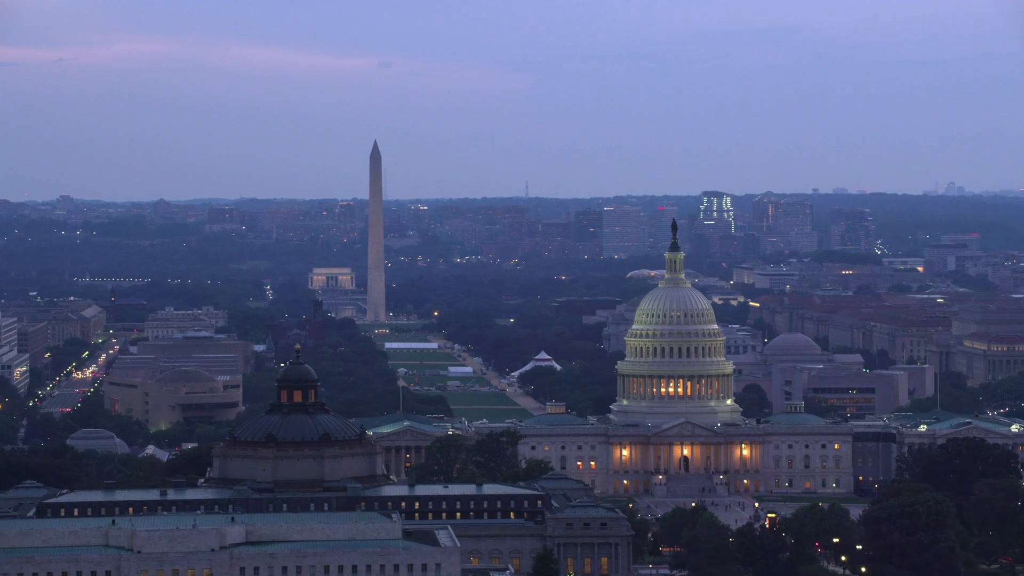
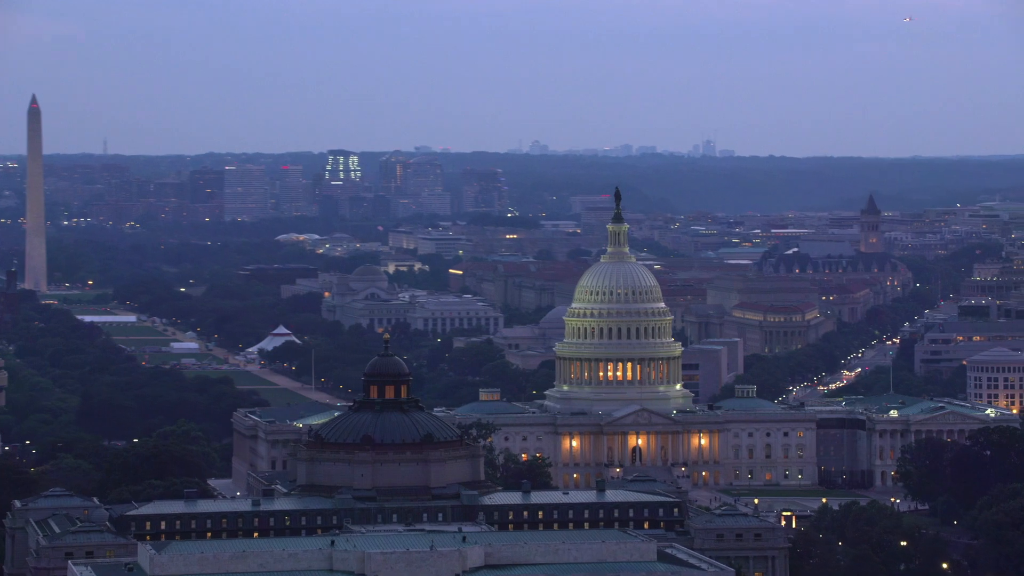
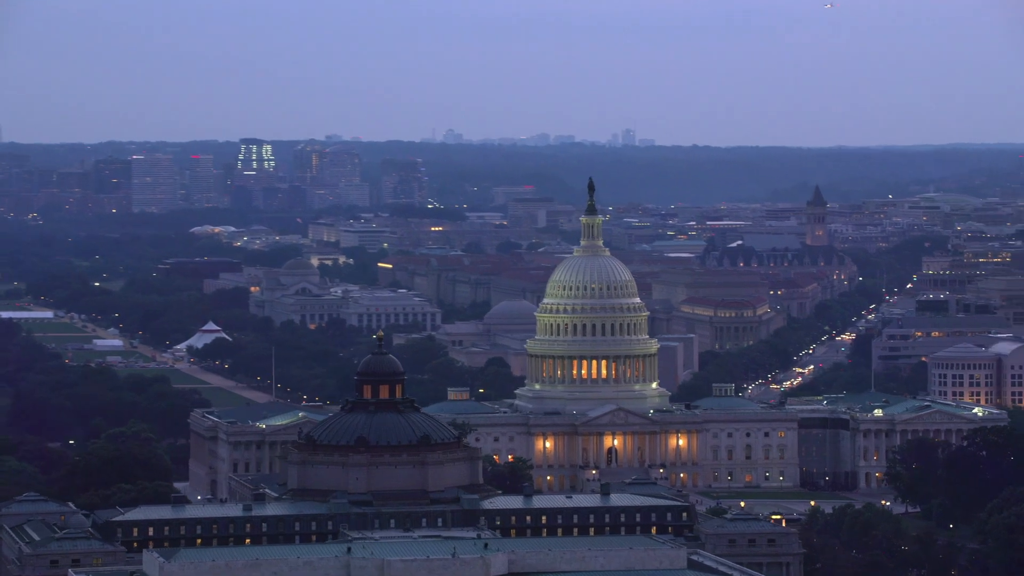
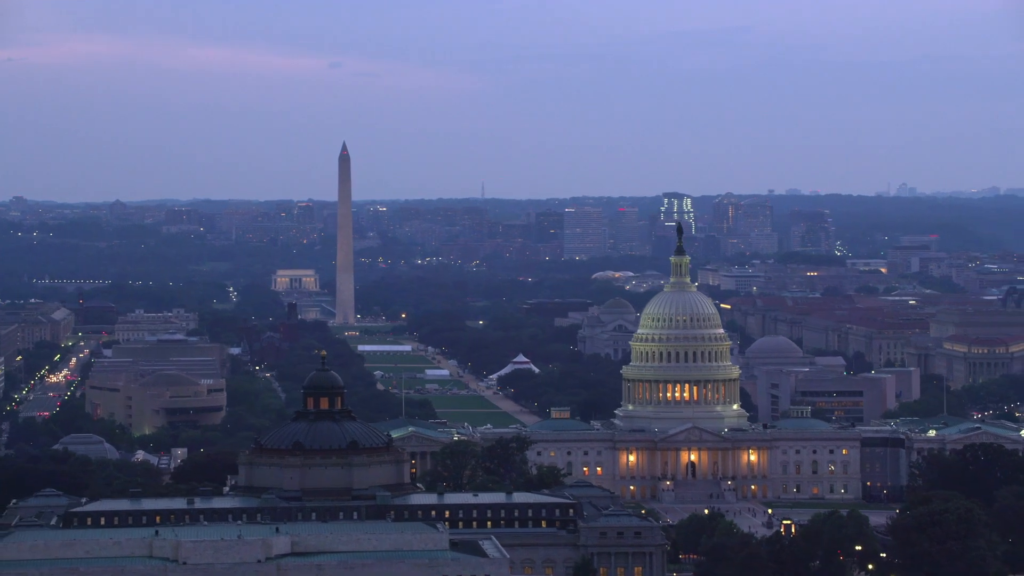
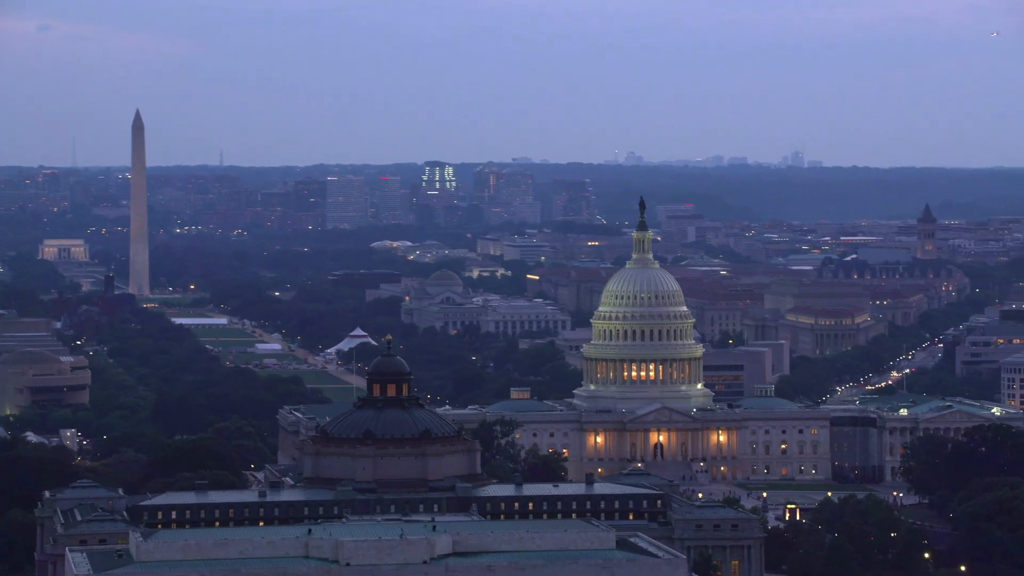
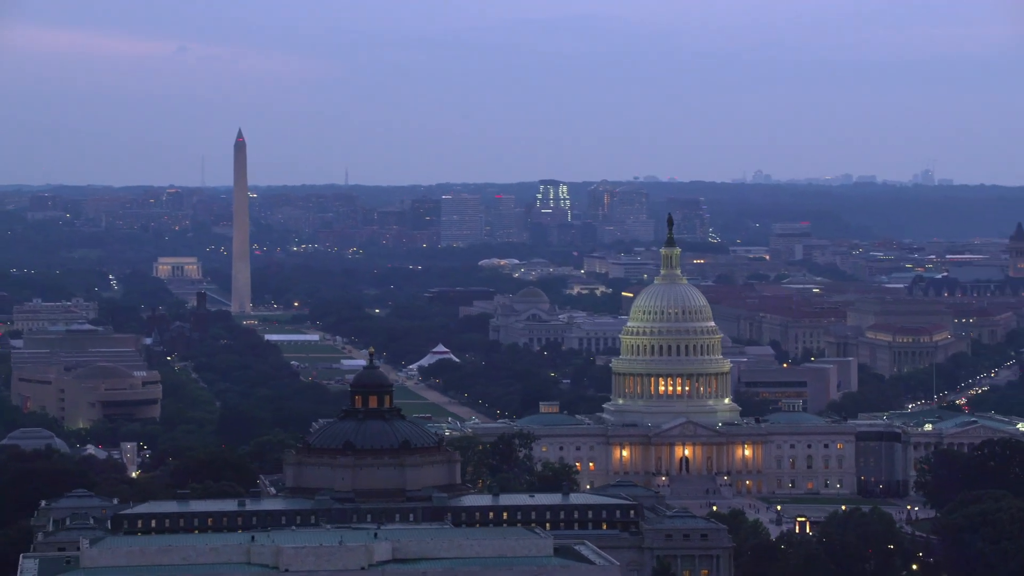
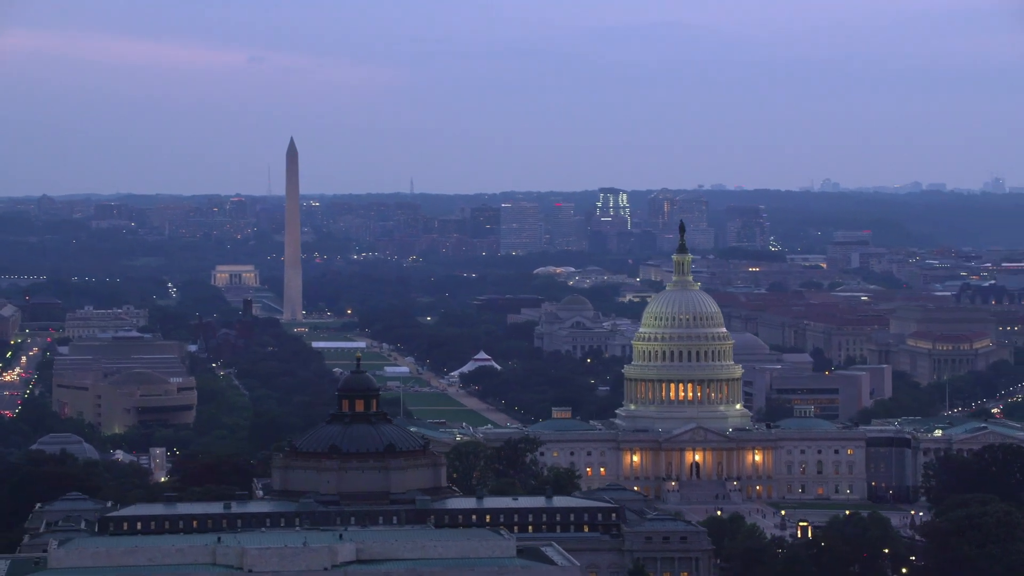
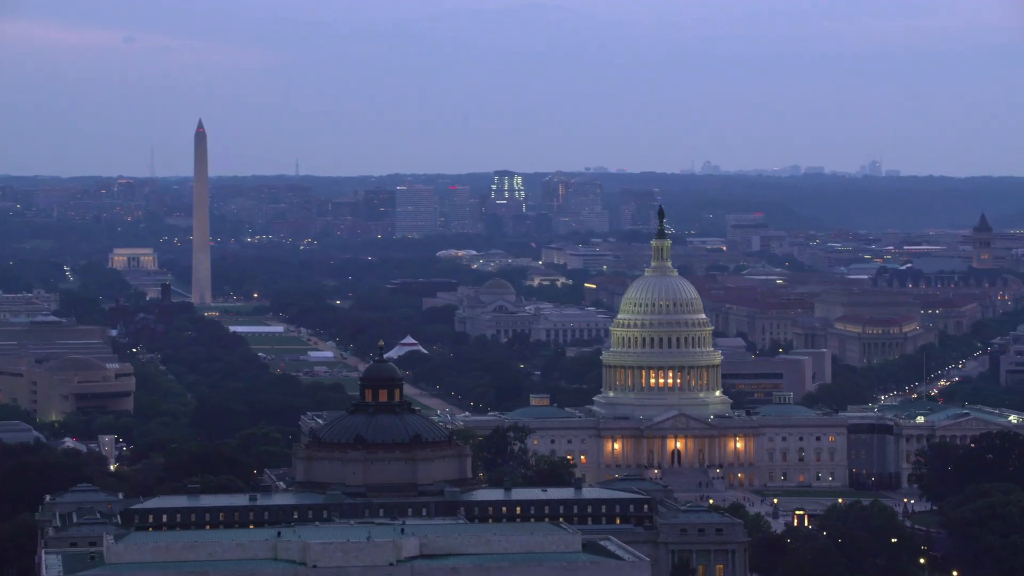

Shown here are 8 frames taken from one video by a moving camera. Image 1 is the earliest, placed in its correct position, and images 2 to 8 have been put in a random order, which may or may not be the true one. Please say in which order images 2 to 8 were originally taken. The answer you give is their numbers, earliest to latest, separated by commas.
4, 7, 6, 8, 5, 2, 3
